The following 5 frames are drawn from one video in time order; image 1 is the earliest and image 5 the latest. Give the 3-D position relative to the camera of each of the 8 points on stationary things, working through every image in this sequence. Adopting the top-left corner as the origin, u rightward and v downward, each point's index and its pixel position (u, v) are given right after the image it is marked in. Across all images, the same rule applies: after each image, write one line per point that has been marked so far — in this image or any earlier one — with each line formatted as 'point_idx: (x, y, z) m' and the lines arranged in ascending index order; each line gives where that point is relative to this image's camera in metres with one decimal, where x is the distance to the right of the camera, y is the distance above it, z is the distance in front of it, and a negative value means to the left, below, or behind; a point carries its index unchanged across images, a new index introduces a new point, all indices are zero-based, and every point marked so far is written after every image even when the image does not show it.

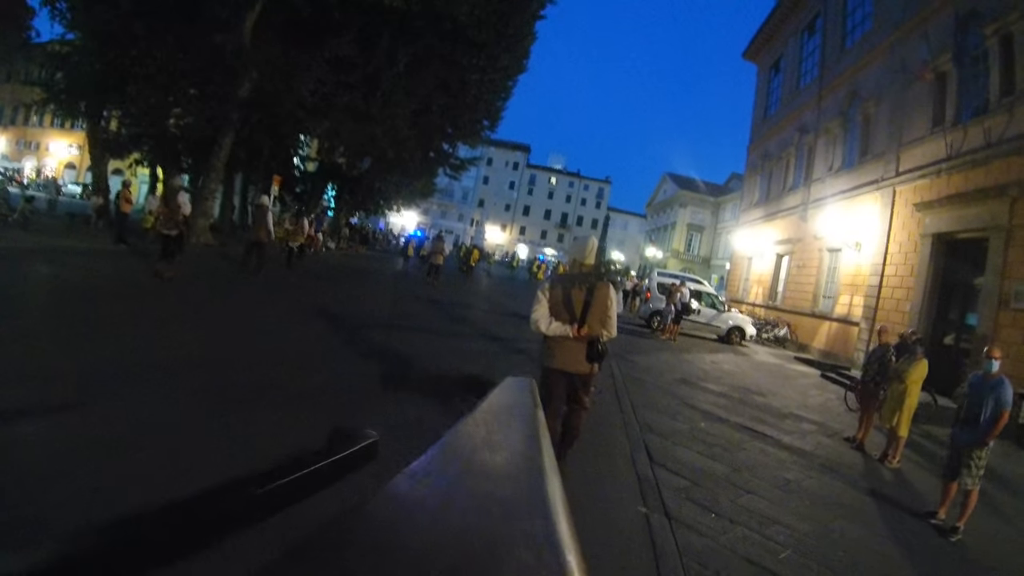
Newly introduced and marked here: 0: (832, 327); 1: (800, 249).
0: (+8.4, -1.1, +16.1) m
1: (+9.0, +1.2, +19.3) m
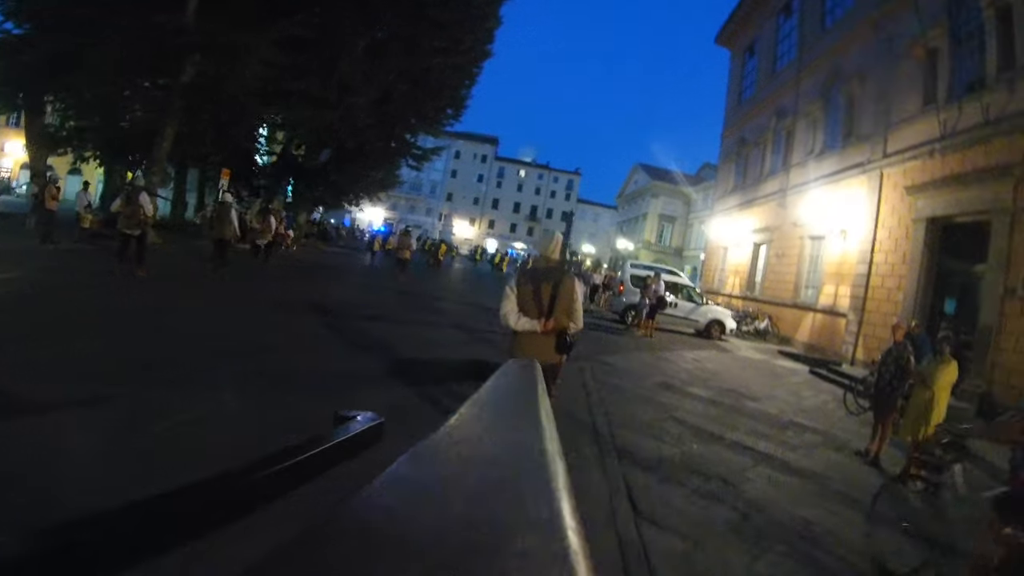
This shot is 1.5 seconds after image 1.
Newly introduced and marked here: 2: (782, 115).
0: (+7.6, -0.8, +15.5) m
1: (+8.0, +1.5, +18.7) m
2: (+8.6, +5.5, +19.8) m
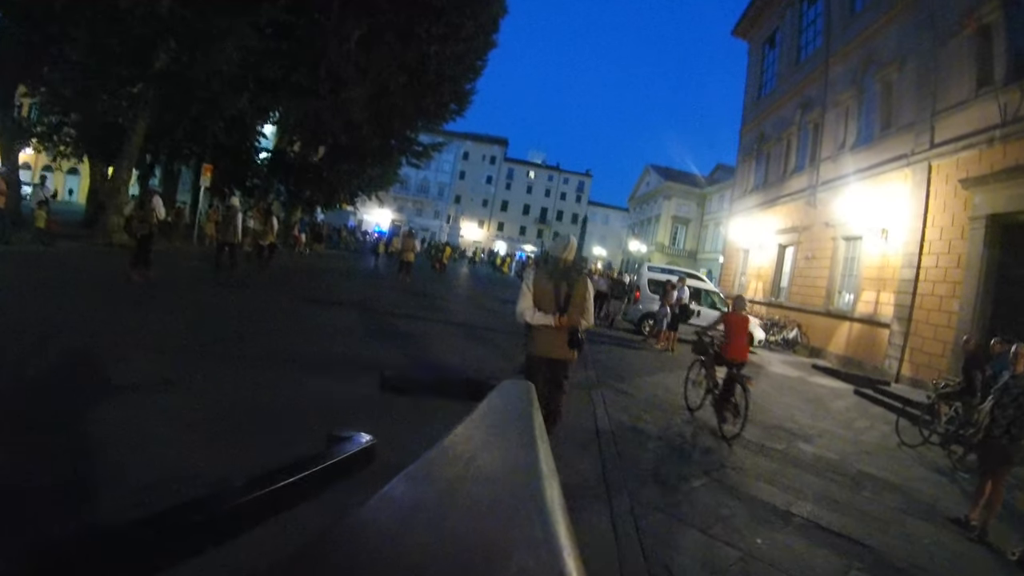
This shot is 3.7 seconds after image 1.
0: (+7.7, -0.9, +14.2) m
1: (+8.2, +1.3, +17.5) m
2: (+8.7, +5.3, +18.6) m
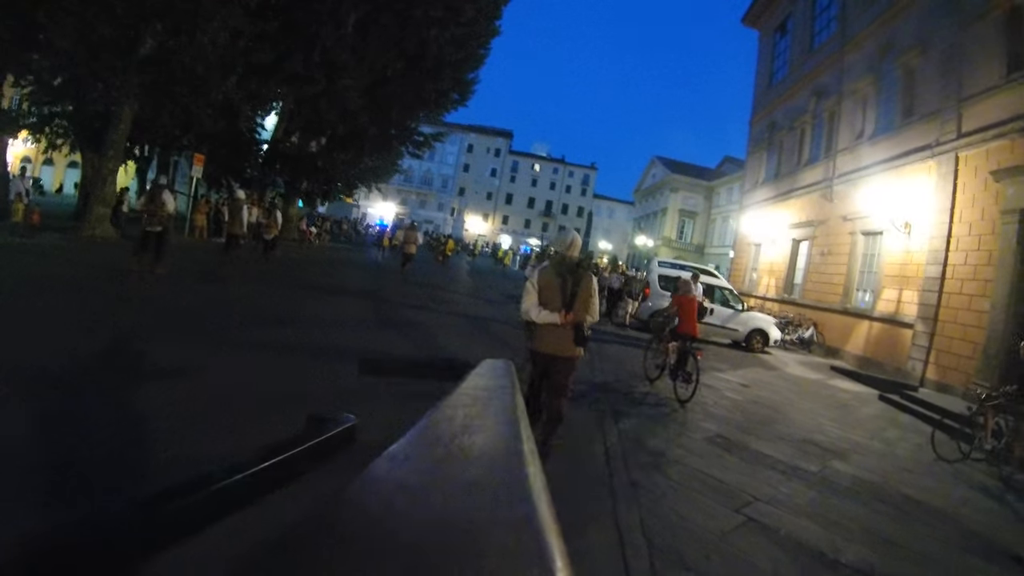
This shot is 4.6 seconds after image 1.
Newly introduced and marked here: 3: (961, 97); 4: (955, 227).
0: (+7.8, -0.8, +13.7) m
1: (+8.3, +1.5, +16.9) m
2: (+8.8, +5.5, +18.0) m
3: (+8.3, +3.5, +11.7) m
4: (+8.1, +1.1, +11.6) m
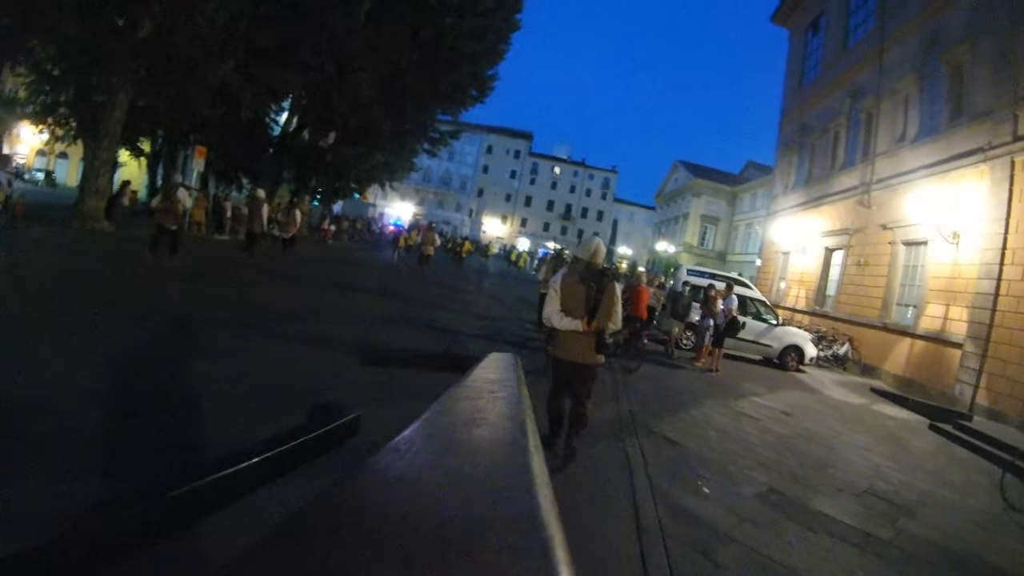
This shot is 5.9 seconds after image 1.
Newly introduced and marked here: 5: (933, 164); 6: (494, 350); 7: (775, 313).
0: (+8.1, -1.1, +12.9) m
1: (+8.7, +1.2, +16.1) m
2: (+9.4, +5.1, +17.1) m
3: (+8.6, +3.2, +10.8) m
4: (+8.3, +0.9, +10.7) m
5: (+8.7, +2.6, +13.3) m
6: (-0.3, -1.2, +10.1) m
7: (+6.2, -0.6, +15.1) m
